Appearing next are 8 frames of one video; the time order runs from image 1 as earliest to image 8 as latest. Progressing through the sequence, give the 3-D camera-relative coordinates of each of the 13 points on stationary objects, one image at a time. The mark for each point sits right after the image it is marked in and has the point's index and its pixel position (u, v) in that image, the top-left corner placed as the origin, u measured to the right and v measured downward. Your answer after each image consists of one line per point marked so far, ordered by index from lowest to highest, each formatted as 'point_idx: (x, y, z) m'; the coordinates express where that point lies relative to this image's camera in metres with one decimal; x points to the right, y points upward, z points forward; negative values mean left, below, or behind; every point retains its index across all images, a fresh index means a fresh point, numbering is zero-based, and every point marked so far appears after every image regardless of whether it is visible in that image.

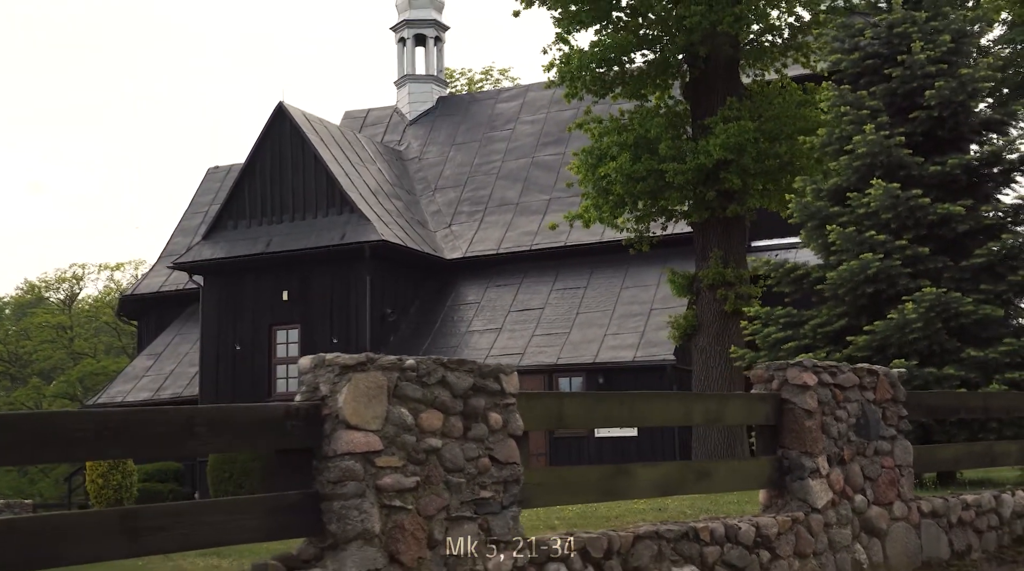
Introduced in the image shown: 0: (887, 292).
0: (+4.3, -0.1, +15.7) m
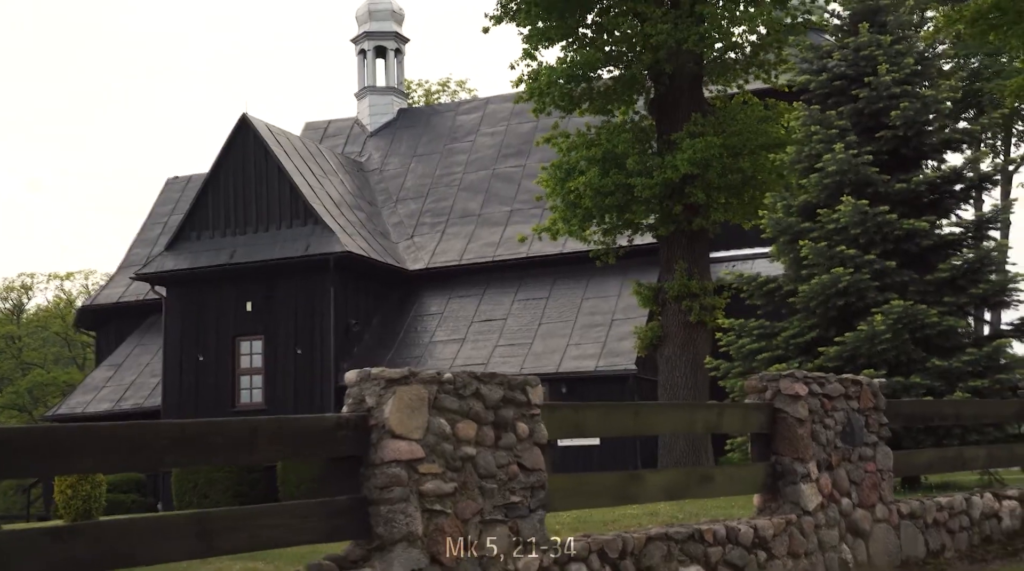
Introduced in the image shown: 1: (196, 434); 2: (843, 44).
0: (+4.1, -0.2, +16.4) m
1: (-1.5, -0.7, +6.7) m
2: (+4.3, +3.1, +17.9) m
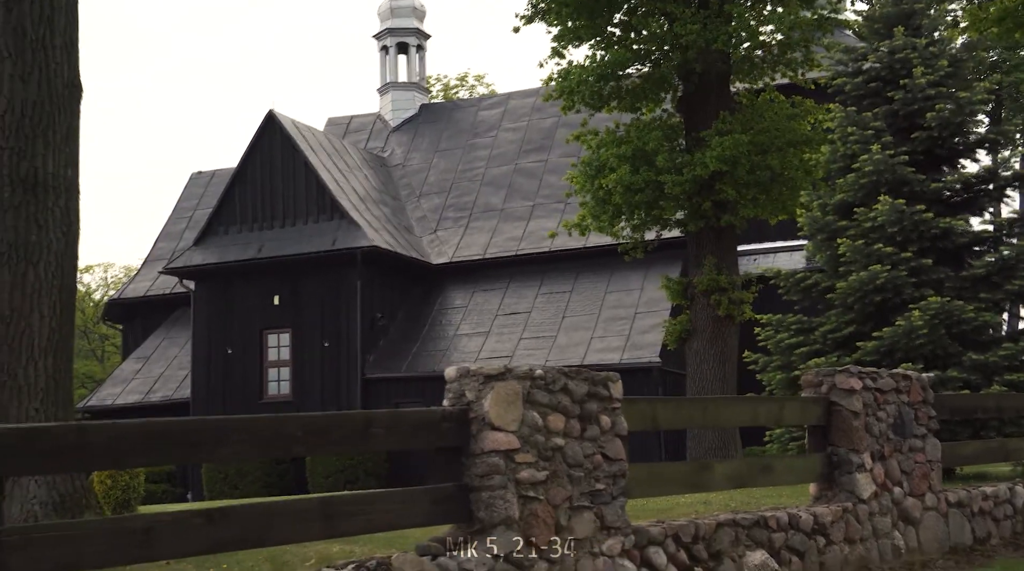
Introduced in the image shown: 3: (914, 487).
0: (+4.6, -0.2, +16.9) m
1: (-1.0, -0.7, +7.2) m
2: (+4.9, +3.2, +18.4) m
3: (+3.2, -1.6, +11.0) m
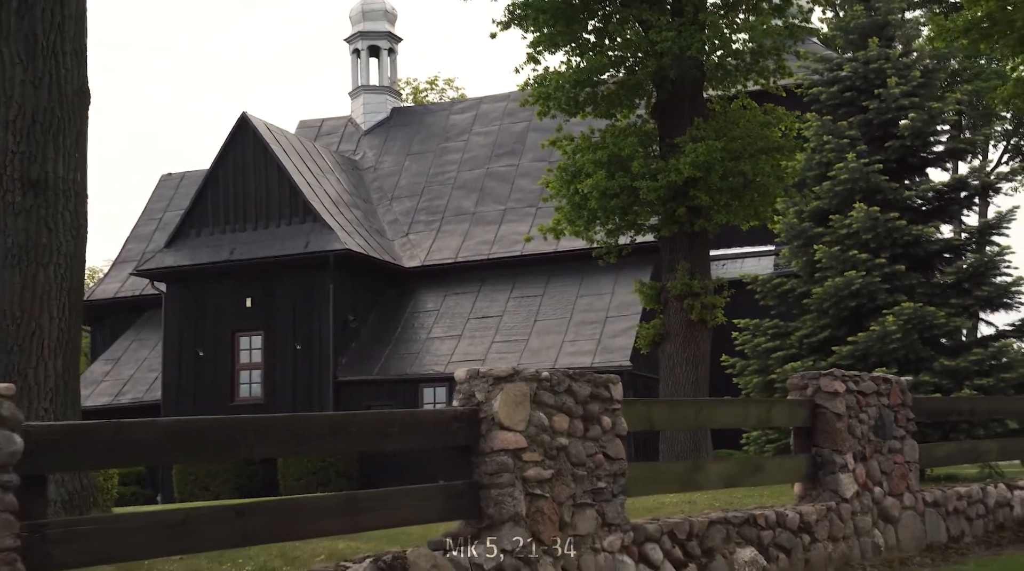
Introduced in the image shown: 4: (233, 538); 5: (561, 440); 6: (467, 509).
0: (+4.5, -0.3, +17.3) m
1: (-0.9, -0.8, +7.5) m
2: (+4.6, +3.1, +18.8) m
3: (+3.1, -1.7, +11.4) m
4: (-1.4, -1.3, +7.0) m
5: (+0.3, -0.9, +8.2) m
6: (-0.3, -1.3, +7.9) m
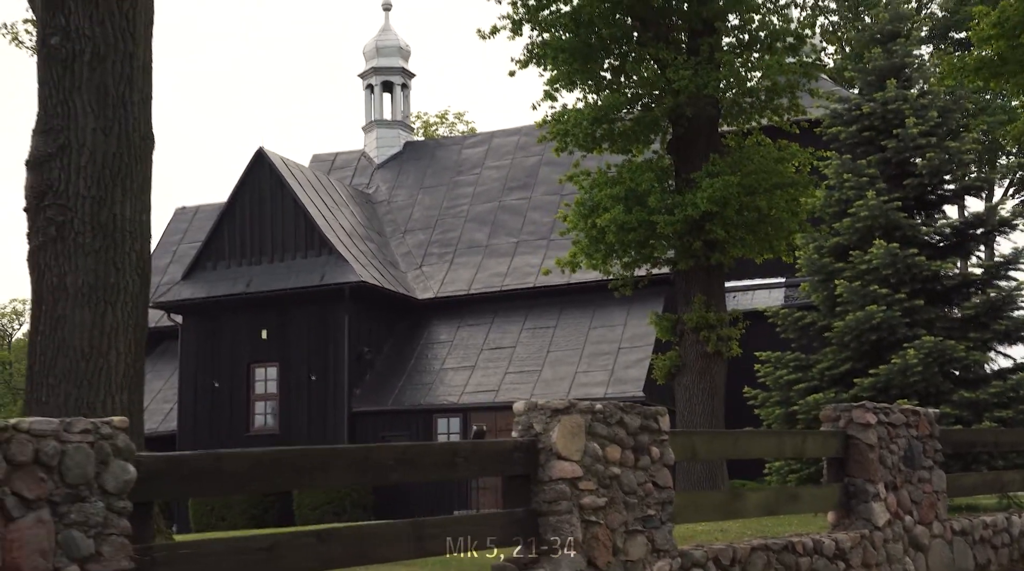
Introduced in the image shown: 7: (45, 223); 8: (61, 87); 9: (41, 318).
0: (+4.8, -0.7, +17.7) m
1: (-0.6, -1.0, +7.9) m
2: (+5.0, +2.6, +19.3) m
3: (+3.5, -2.0, +11.8) m
4: (-1.0, -1.5, +7.4) m
5: (+0.6, -1.1, +8.6) m
6: (+0.1, -1.5, +8.3) m
7: (-3.3, +0.4, +9.9) m
8: (-3.2, +1.4, +9.8) m
9: (-3.4, -0.2, +9.8) m
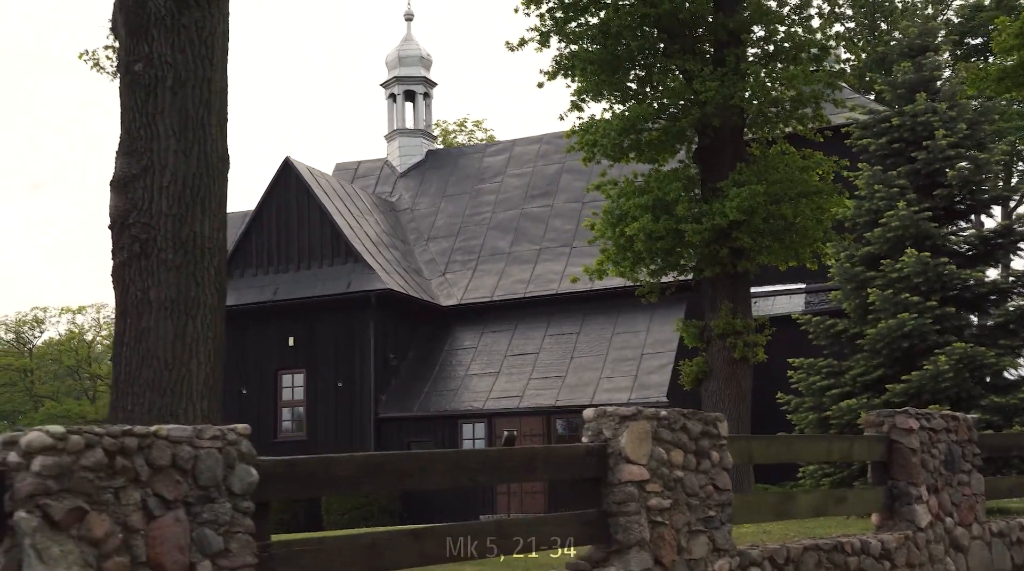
0: (+5.3, -0.8, +18.2) m
1: (-0.1, -1.1, +8.4) m
2: (+5.5, +2.5, +19.8) m
3: (+4.0, -2.0, +12.2) m
4: (-0.6, -1.6, +7.9) m
5: (+1.1, -1.2, +9.1) m
6: (+0.5, -1.6, +8.8) m
7: (-2.9, +0.3, +10.4) m
8: (-2.7, +1.3, +10.4) m
9: (-2.9, -0.3, +10.4) m
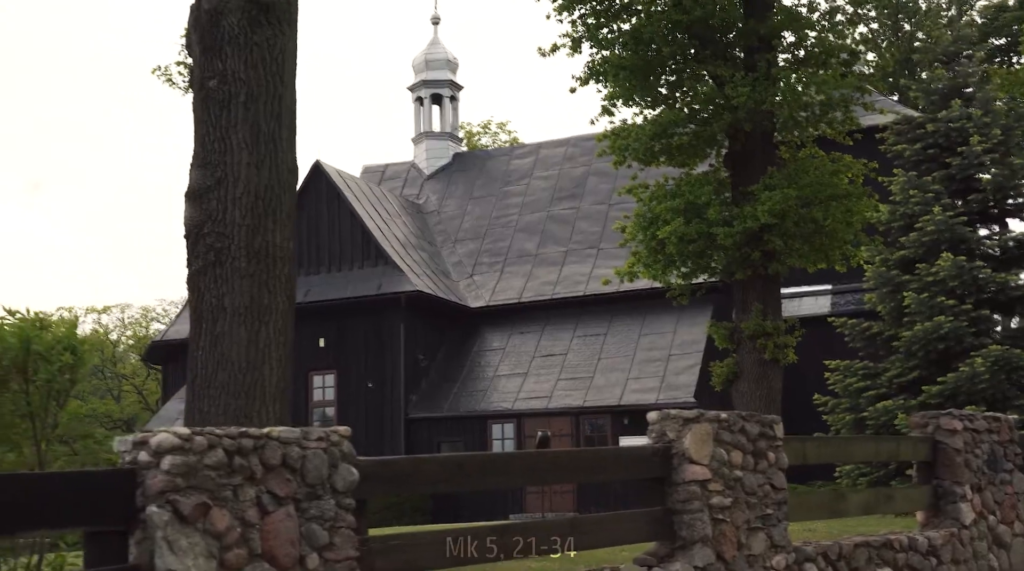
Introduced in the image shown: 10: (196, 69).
0: (+5.9, -0.8, +18.5) m
1: (+0.3, -1.1, +8.8) m
2: (+6.1, +2.5, +20.1) m
3: (+4.5, -2.1, +12.6) m
4: (-0.1, -1.6, +8.3) m
5: (+1.5, -1.3, +9.5) m
6: (+1.0, -1.6, +9.2) m
7: (-2.4, +0.3, +10.8) m
8: (-2.3, +1.3, +10.8) m
9: (-2.4, -0.4, +10.8) m
10: (-2.5, +1.7, +11.0) m
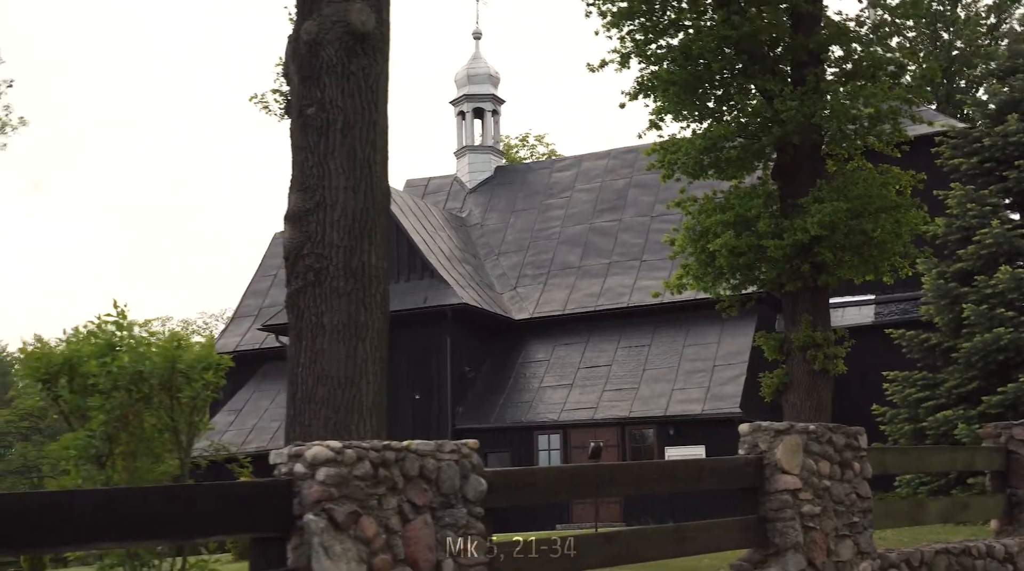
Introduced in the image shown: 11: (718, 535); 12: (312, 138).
0: (+6.8, -1.0, +18.8) m
1: (+1.0, -1.2, +9.2) m
2: (+7.0, +2.3, +20.4) m
3: (+5.2, -2.2, +12.9) m
4: (+0.5, -1.7, +8.7) m
5: (+2.2, -1.4, +9.8) m
6: (+1.7, -1.7, +9.6) m
7: (-1.7, +0.1, +11.3) m
8: (-1.6, +1.1, +11.3) m
9: (-1.7, -0.5, +11.3) m
10: (-1.8, +1.6, +11.5) m
11: (+1.4, -1.7, +9.3) m
12: (-1.7, +1.2, +11.4) m
